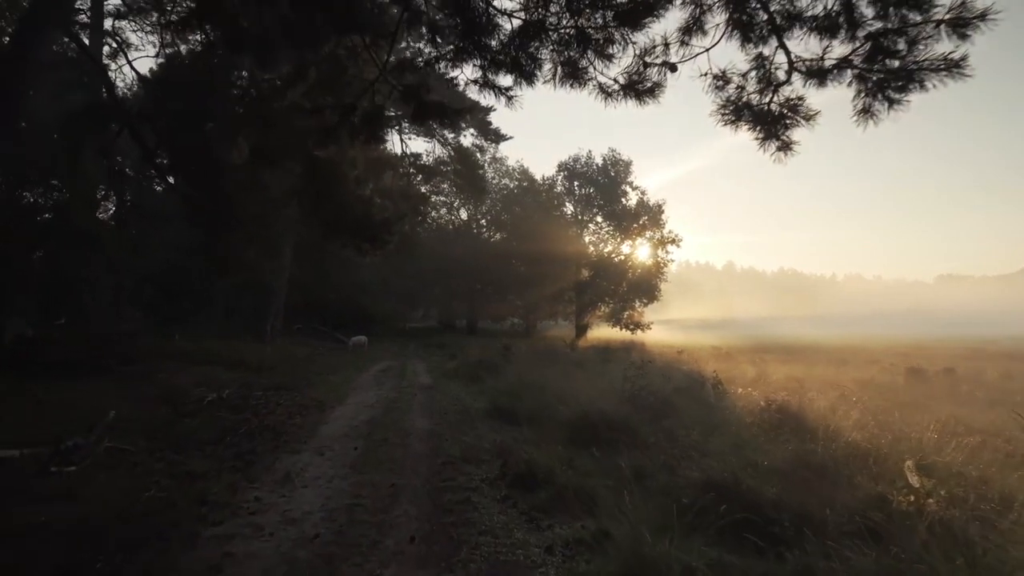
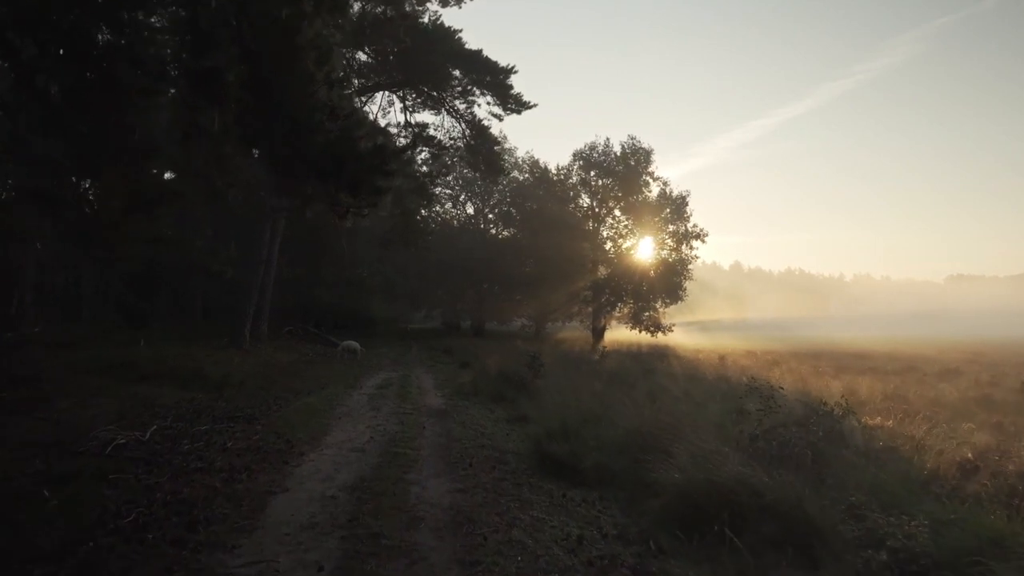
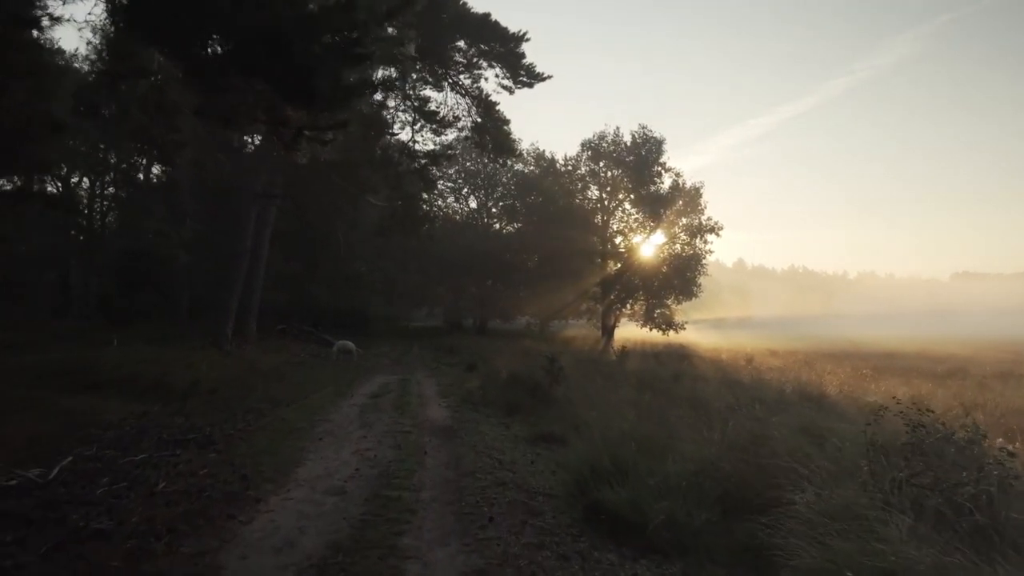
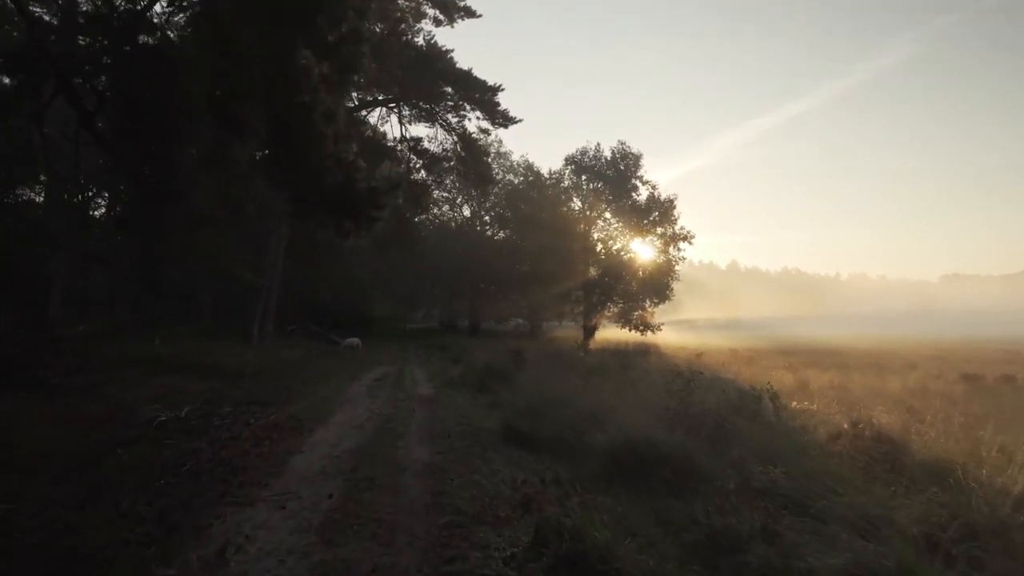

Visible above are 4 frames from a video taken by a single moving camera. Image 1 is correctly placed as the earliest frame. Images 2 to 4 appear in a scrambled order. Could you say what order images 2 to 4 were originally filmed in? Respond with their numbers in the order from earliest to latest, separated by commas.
4, 2, 3
